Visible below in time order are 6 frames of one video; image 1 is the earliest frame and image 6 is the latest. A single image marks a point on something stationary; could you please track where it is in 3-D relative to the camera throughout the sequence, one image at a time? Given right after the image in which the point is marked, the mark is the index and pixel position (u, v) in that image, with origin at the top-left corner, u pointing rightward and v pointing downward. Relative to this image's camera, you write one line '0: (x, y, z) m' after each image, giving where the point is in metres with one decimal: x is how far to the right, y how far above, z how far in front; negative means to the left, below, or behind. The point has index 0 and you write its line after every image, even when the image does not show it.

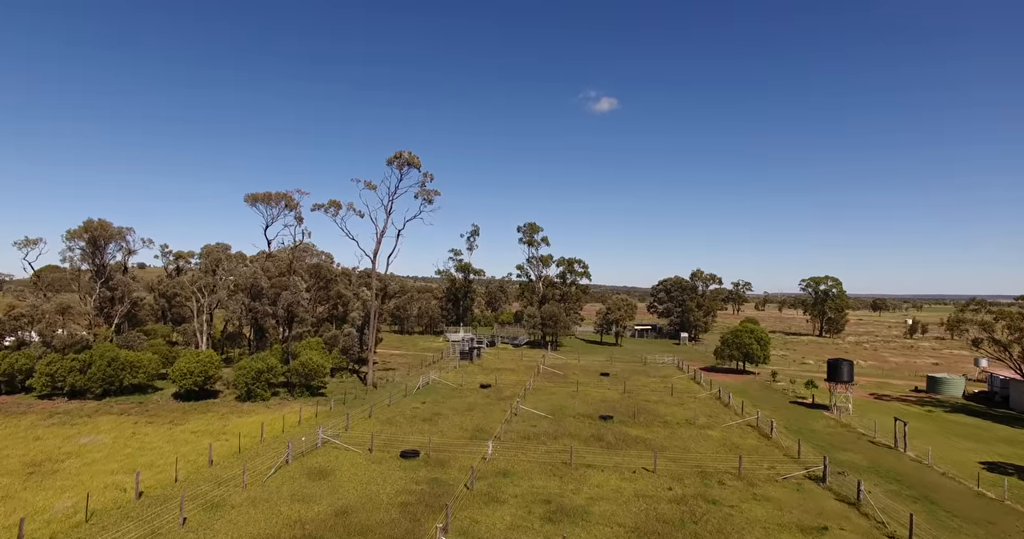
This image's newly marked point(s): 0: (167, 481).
0: (-13.5, -8.3, +18.5) m
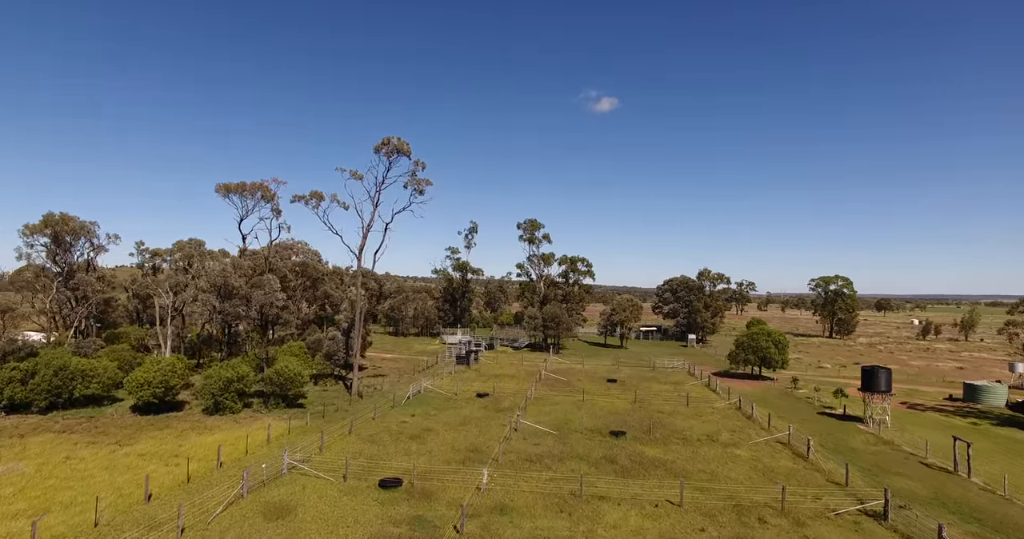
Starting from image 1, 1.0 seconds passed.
0: (-13.6, -8.1, +15.0) m
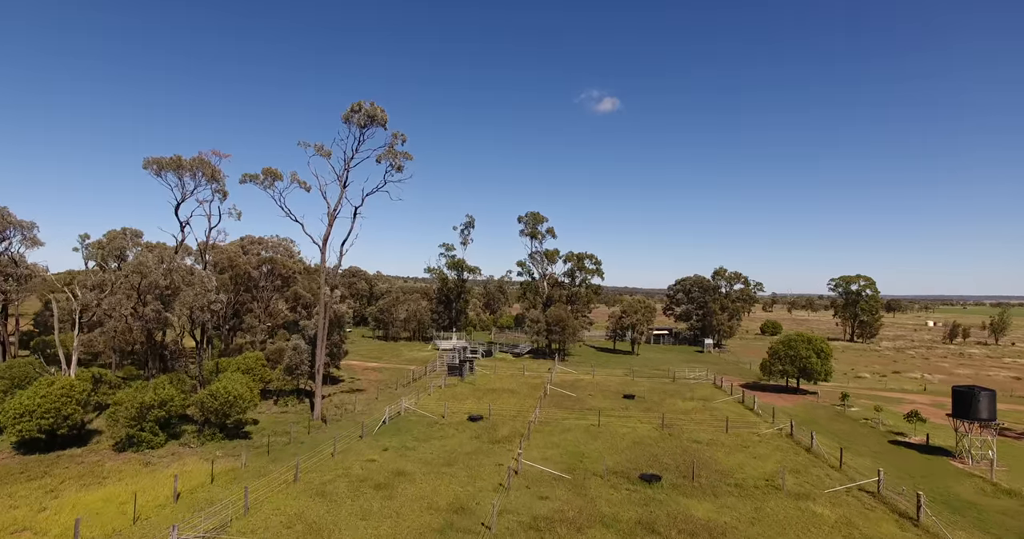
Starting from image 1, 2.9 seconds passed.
0: (-13.7, -7.8, +8.2) m
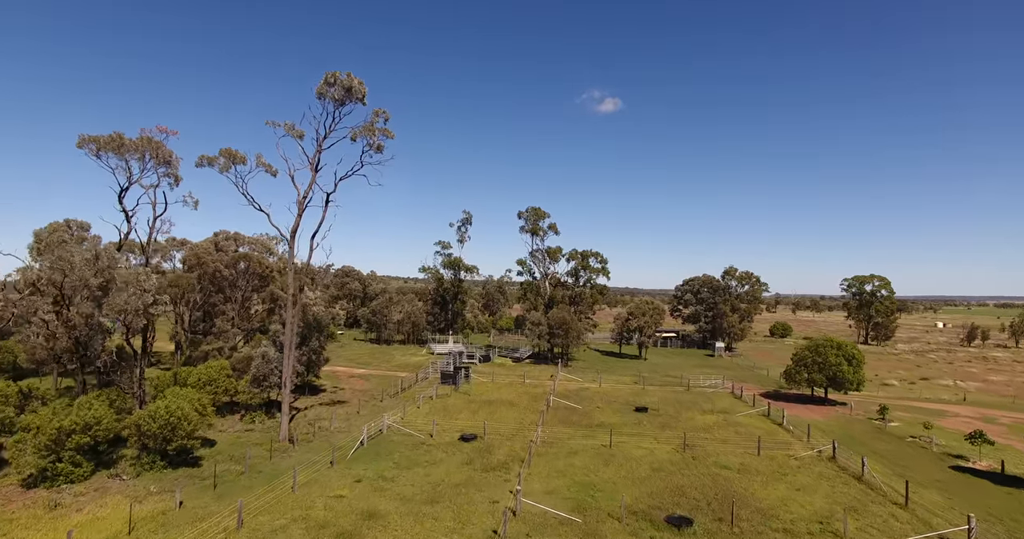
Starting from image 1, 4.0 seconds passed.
0: (-13.8, -7.6, +4.2) m
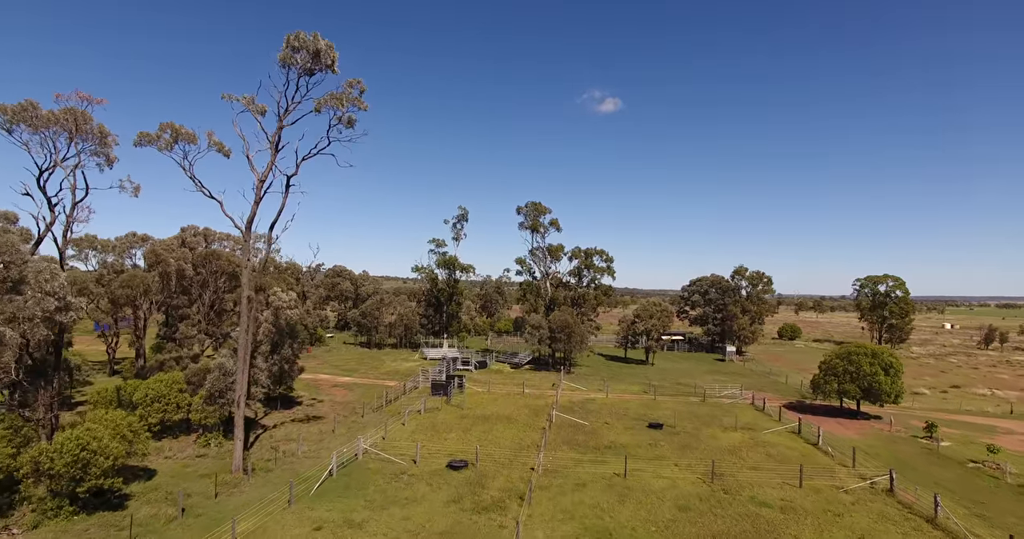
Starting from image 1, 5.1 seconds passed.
0: (-14.0, -7.5, +0.1) m
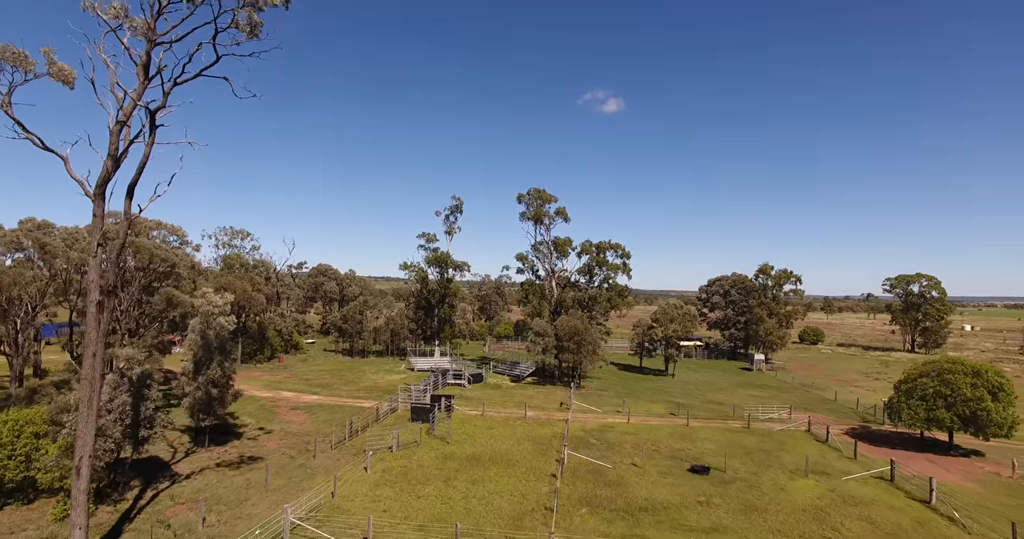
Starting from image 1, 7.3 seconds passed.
0: (-14.1, -7.2, -7.6) m
